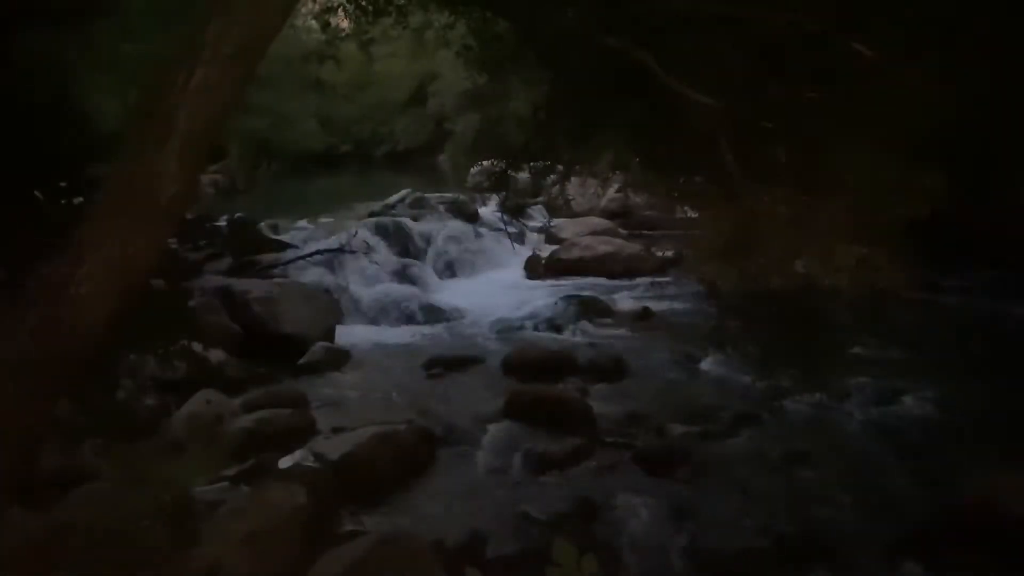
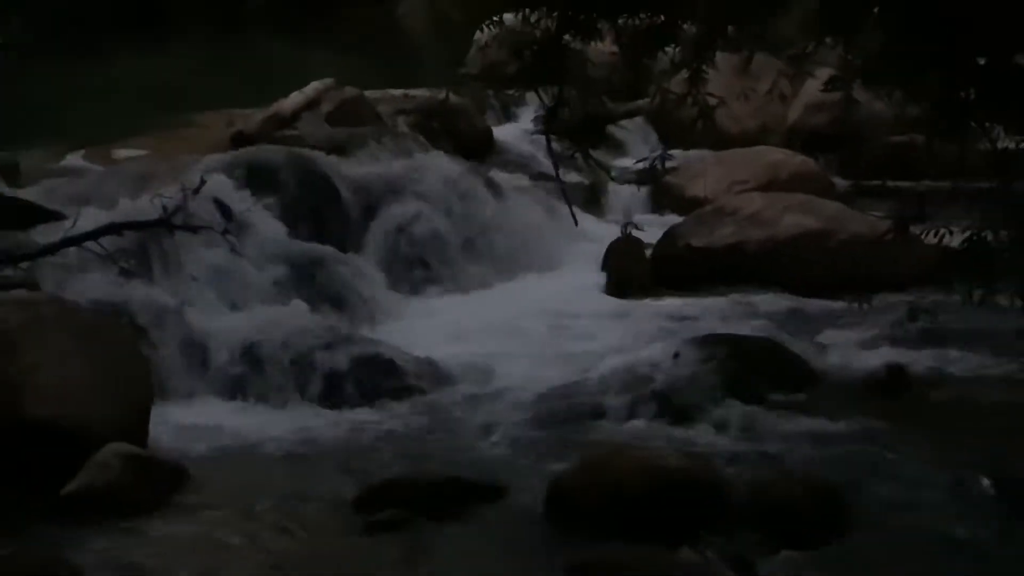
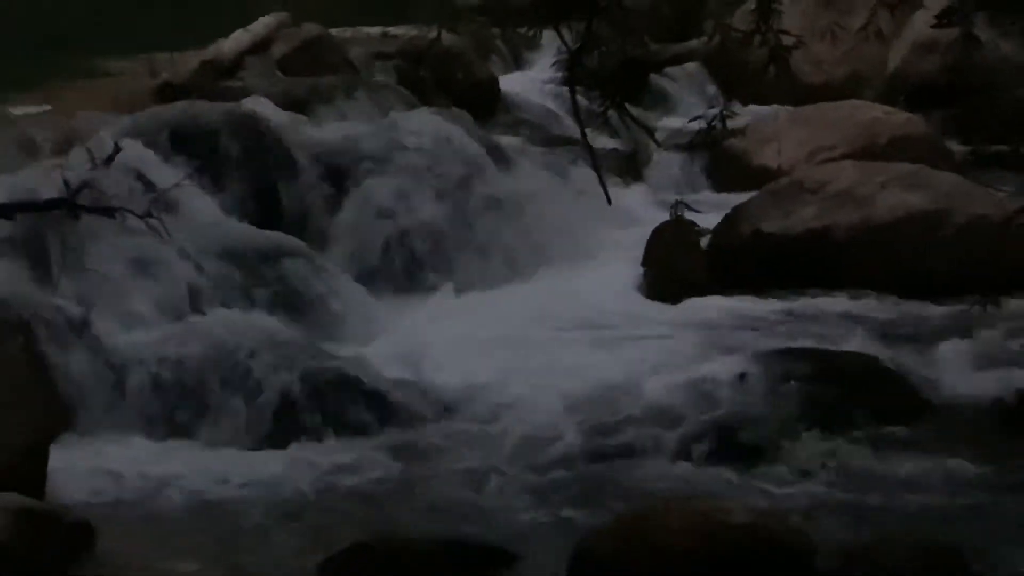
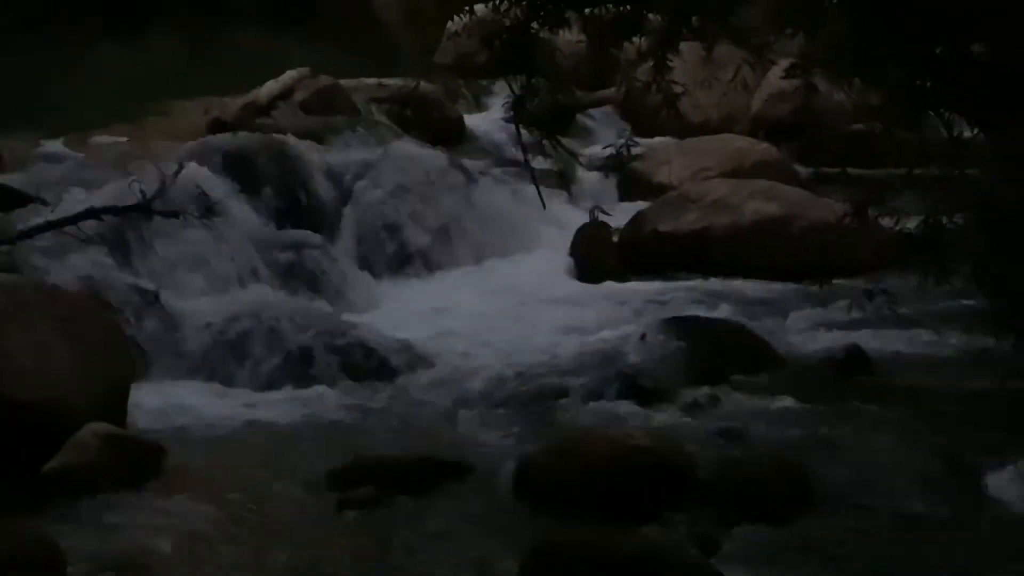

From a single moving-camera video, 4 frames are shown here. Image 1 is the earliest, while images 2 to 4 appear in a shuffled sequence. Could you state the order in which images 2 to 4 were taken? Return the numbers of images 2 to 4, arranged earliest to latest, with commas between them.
3, 2, 4
